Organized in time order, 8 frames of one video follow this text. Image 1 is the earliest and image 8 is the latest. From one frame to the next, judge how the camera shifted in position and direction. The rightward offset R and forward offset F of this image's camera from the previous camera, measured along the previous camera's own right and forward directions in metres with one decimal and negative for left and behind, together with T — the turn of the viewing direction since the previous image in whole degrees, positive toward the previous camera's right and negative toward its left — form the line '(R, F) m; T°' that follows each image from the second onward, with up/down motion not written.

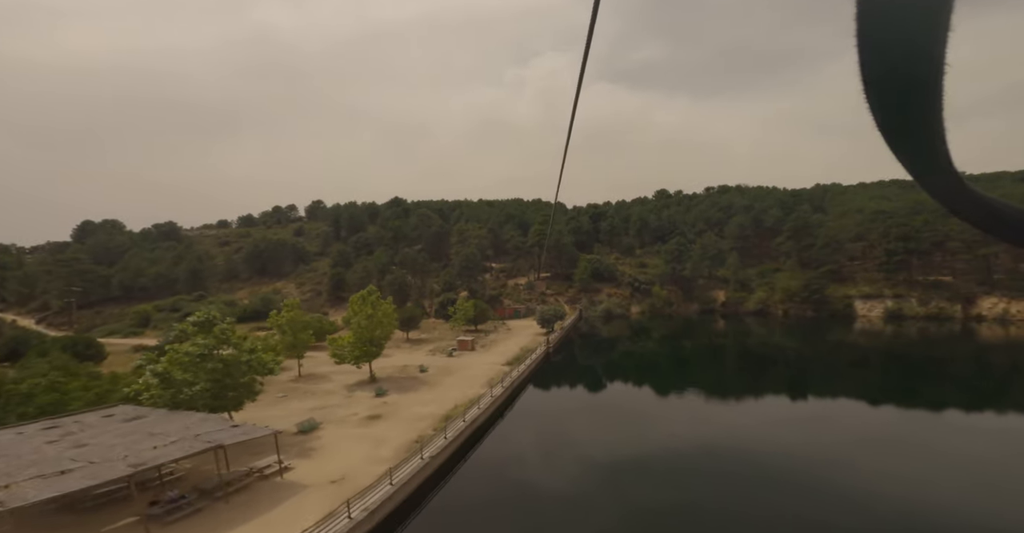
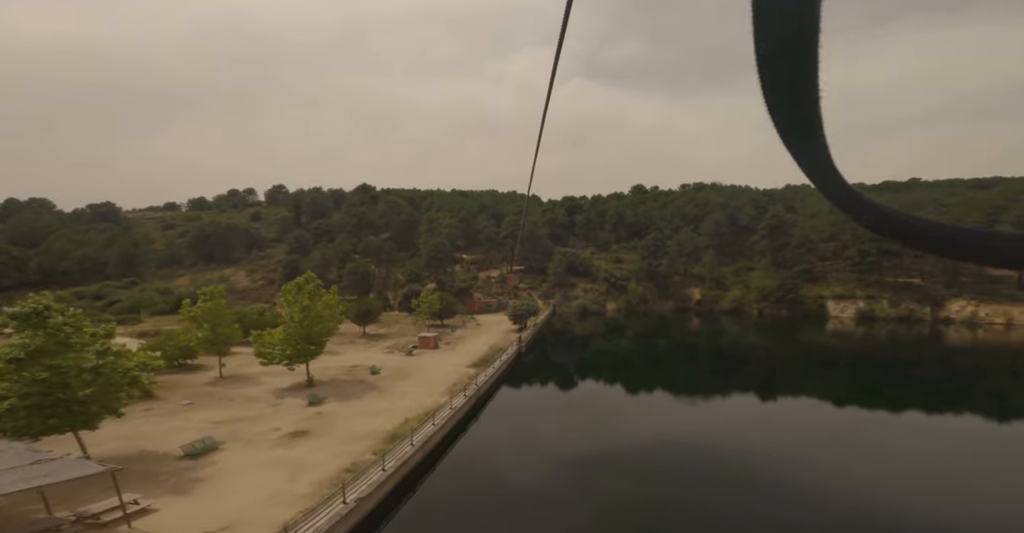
(+0.2, +2.9) m; +3°
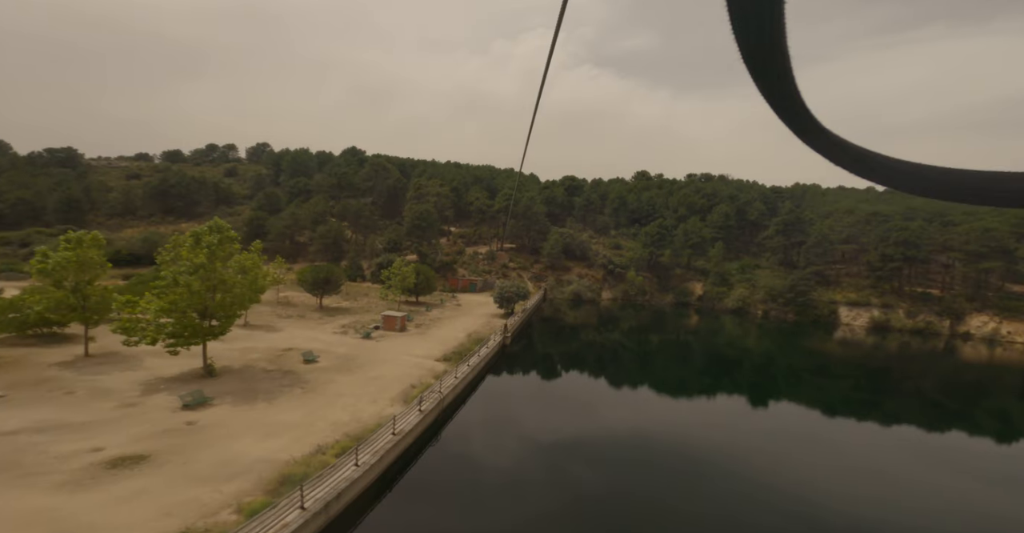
(+0.3, +4.5) m; +1°
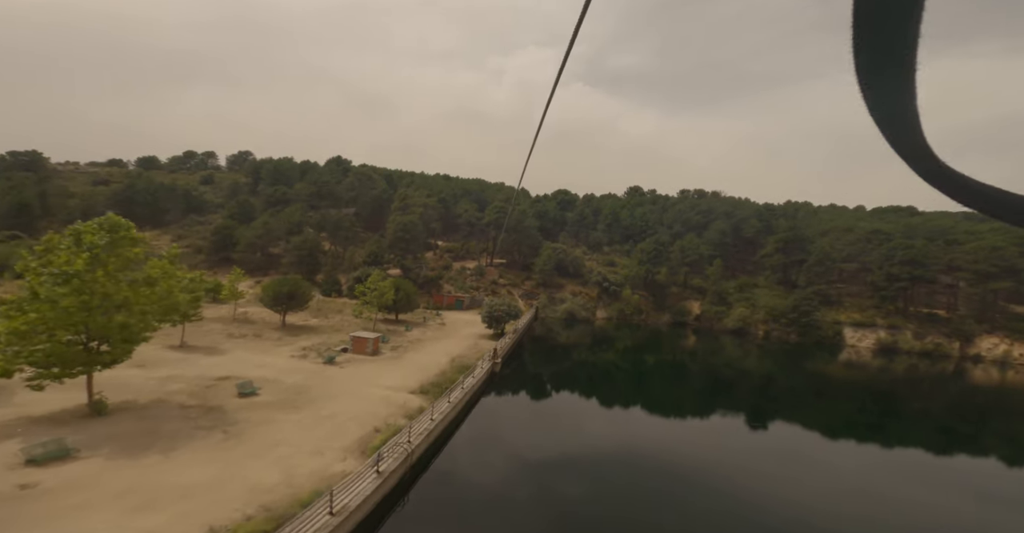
(0.0, +2.8) m; +1°
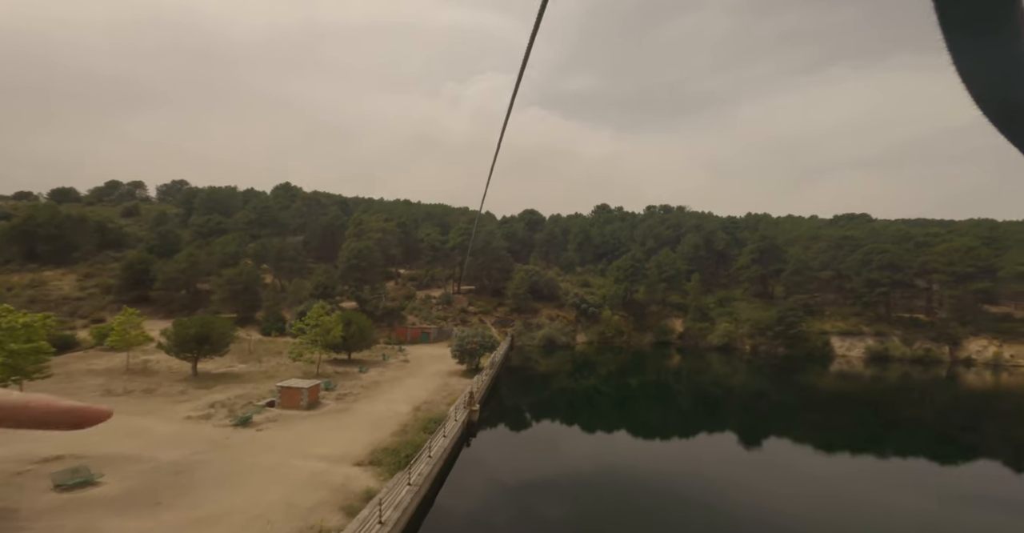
(-0.4, +4.3) m; +4°
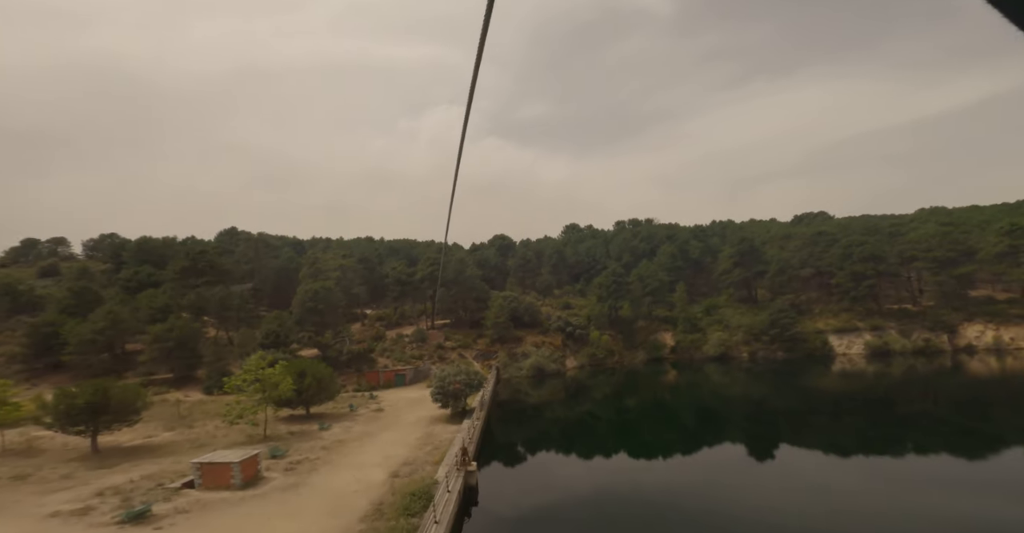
(-0.6, +3.6) m; +4°
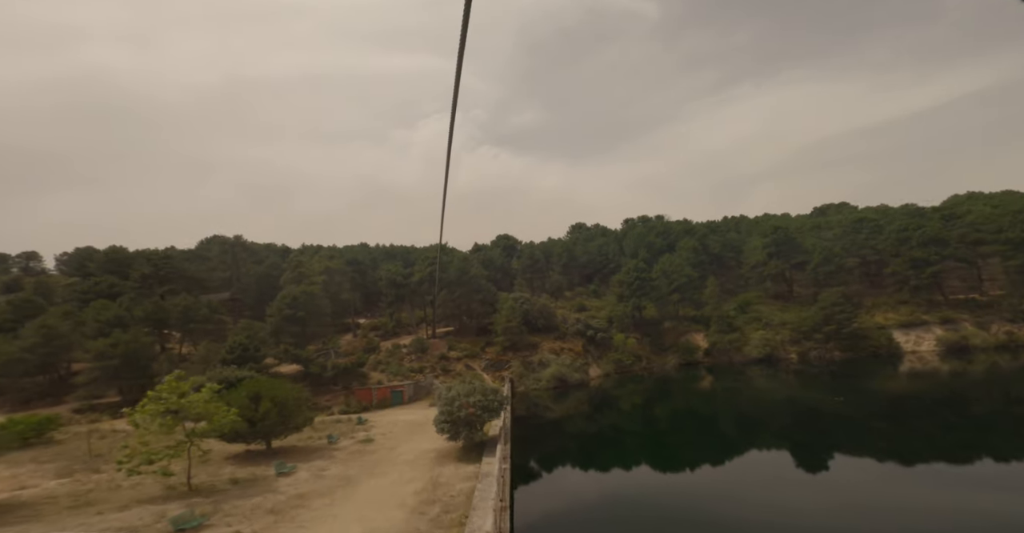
(-1.1, +6.0) m; 0°
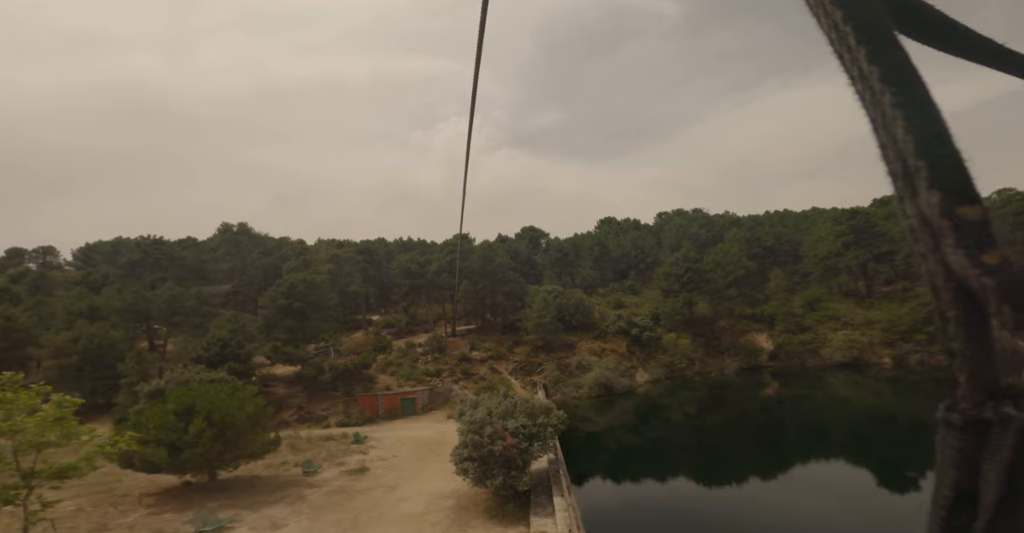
(-0.9, +5.7) m; -2°
